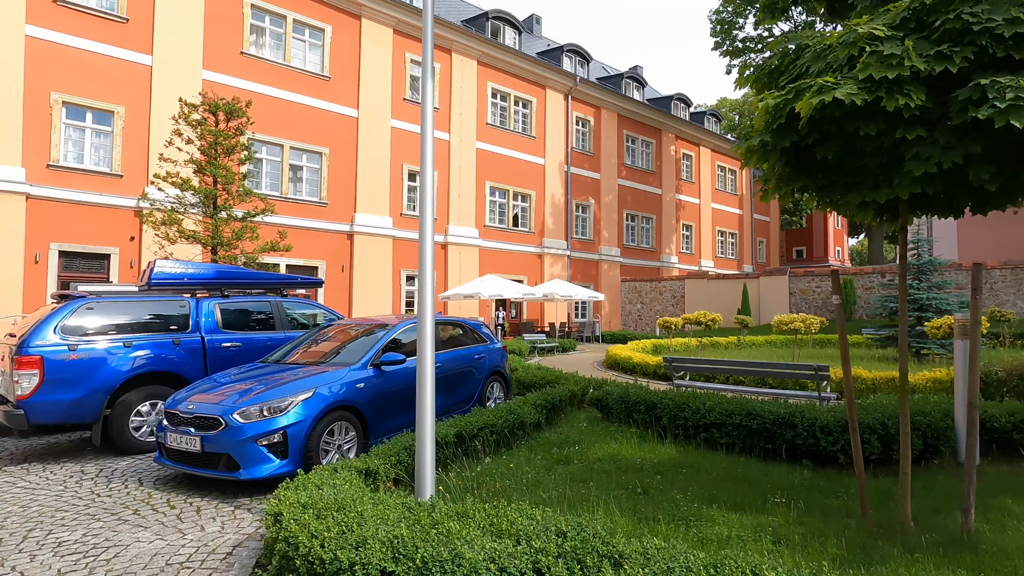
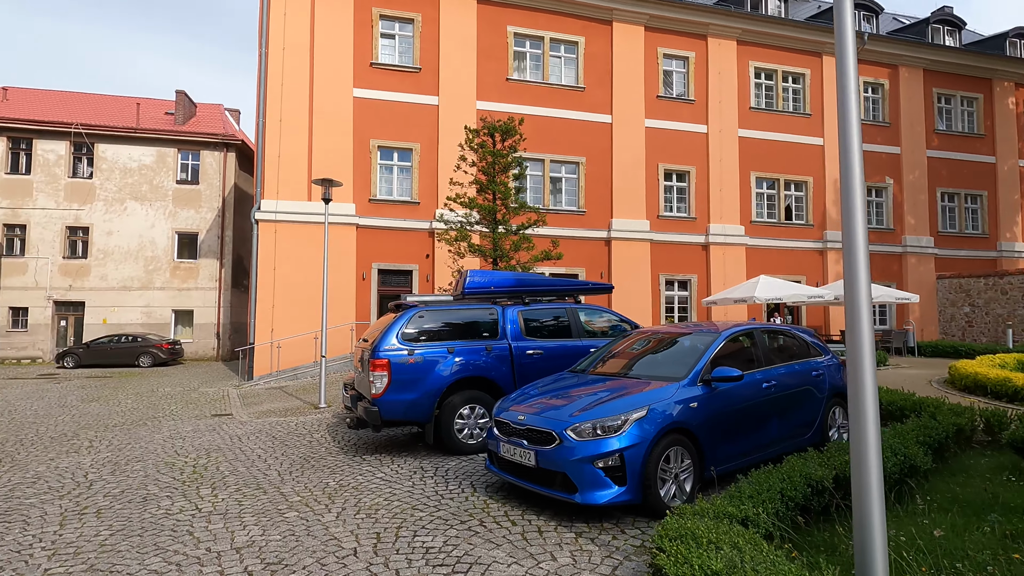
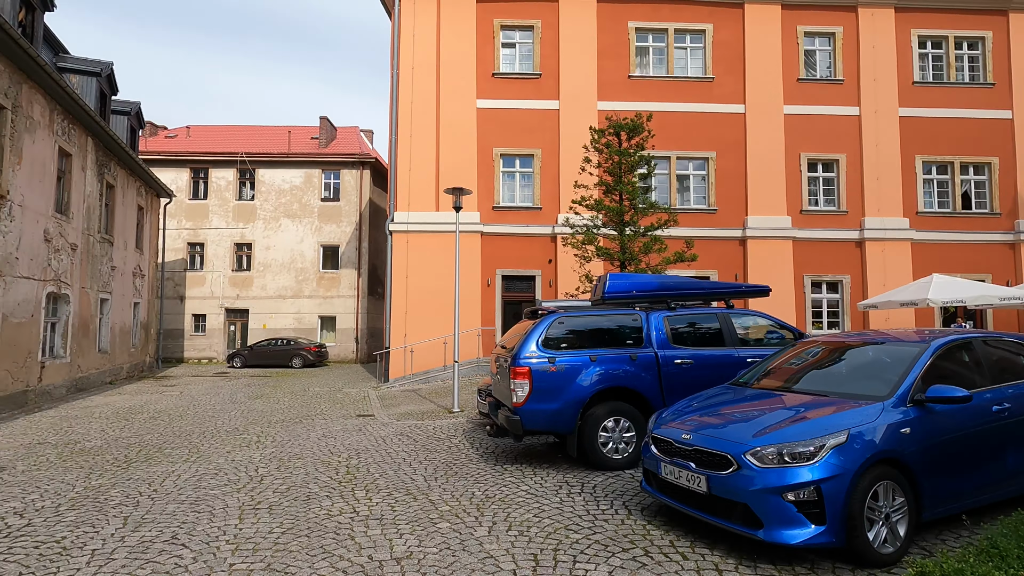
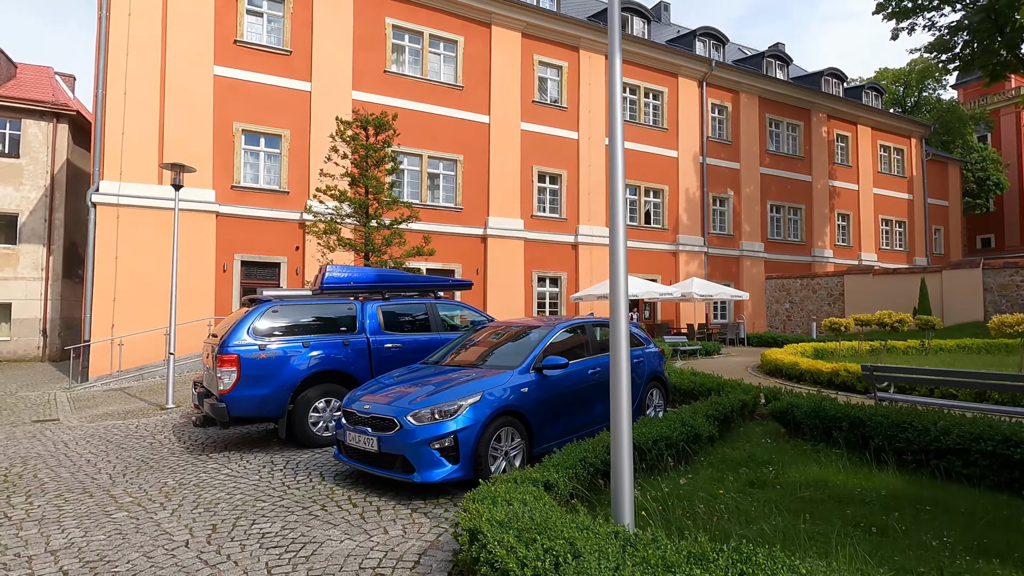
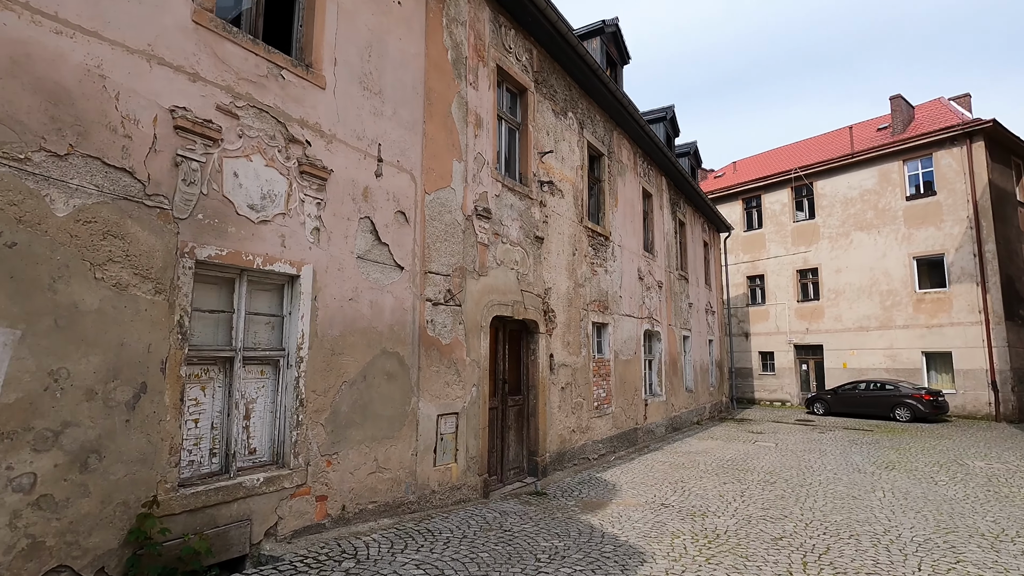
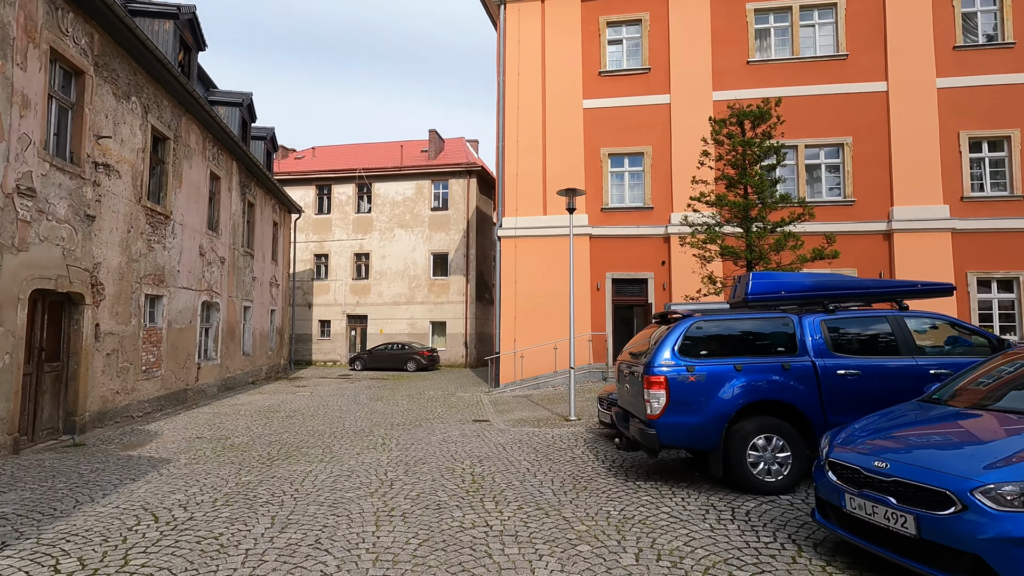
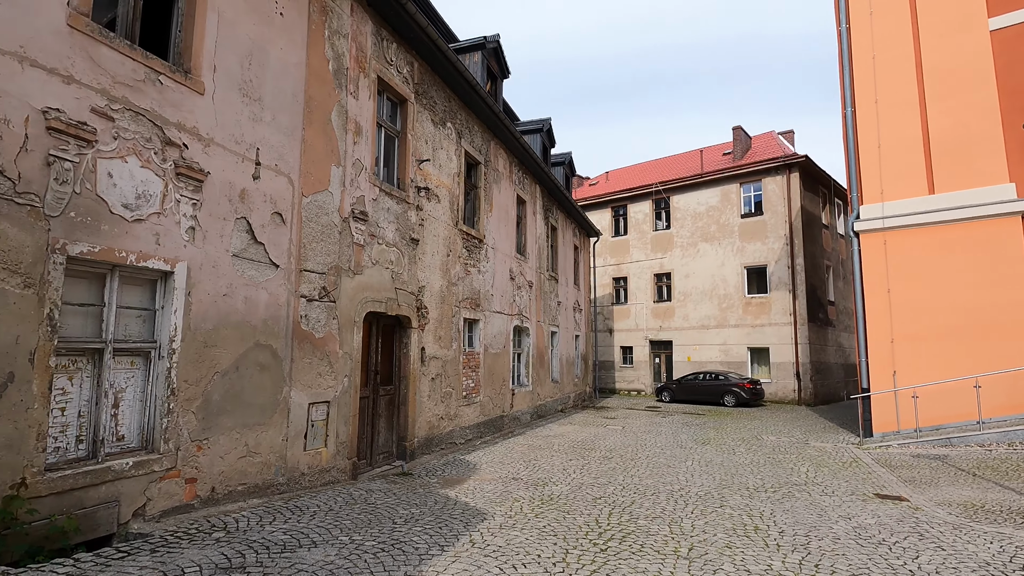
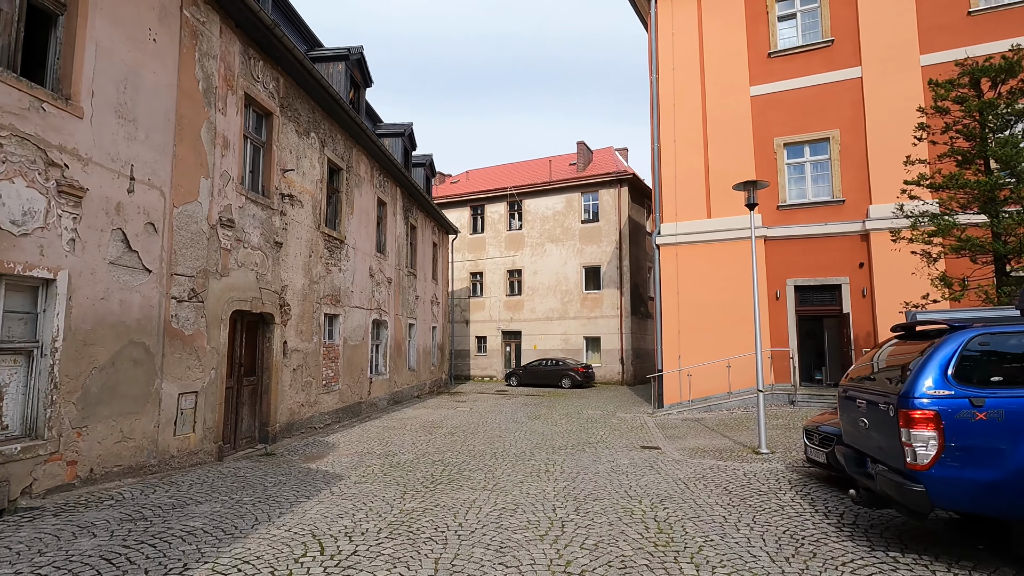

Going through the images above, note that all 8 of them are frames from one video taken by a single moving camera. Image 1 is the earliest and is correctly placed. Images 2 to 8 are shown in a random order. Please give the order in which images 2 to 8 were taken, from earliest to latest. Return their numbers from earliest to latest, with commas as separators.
4, 2, 3, 6, 8, 7, 5
